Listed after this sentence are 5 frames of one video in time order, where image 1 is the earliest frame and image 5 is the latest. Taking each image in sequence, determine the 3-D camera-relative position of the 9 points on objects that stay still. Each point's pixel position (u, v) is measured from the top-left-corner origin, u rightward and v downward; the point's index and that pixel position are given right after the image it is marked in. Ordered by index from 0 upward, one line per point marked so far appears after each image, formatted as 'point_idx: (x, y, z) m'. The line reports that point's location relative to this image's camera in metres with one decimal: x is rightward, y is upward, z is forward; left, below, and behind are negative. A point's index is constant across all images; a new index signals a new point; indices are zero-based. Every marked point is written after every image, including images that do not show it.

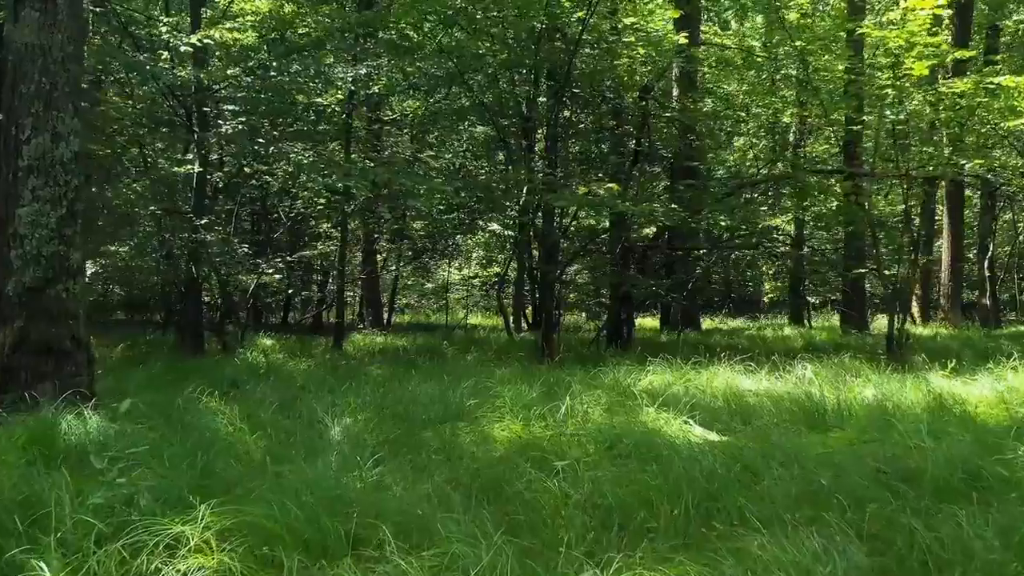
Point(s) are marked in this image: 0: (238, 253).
0: (-3.5, +0.4, +8.9) m
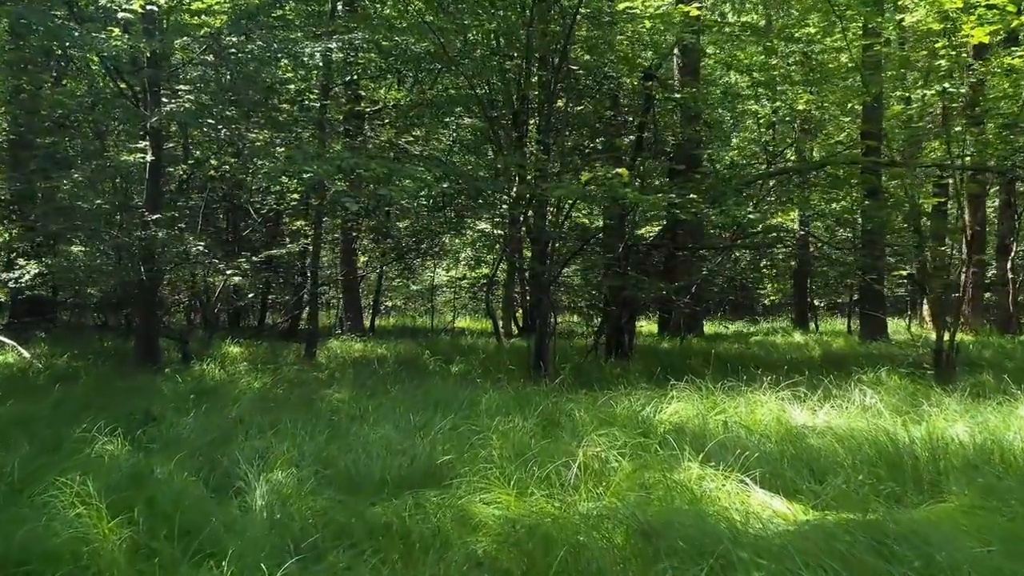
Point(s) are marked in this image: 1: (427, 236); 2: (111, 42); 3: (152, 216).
0: (-3.6, +0.4, +8.0) m
1: (-1.0, +0.6, +8.5) m
2: (-3.8, +2.3, +6.8) m
3: (-4.0, +0.8, +7.9) m
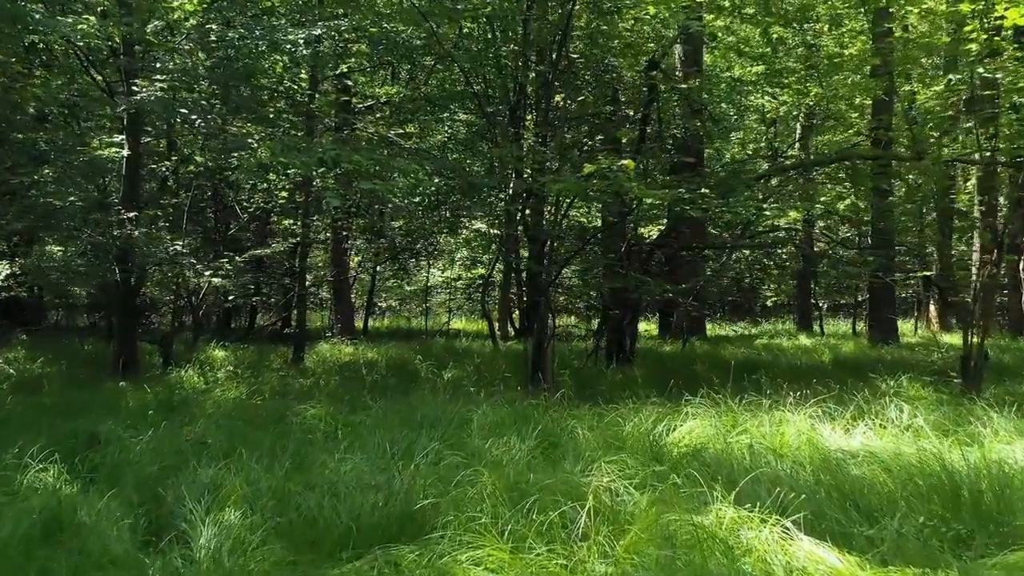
0: (-3.6, +0.4, +7.6) m
1: (-1.0, +0.6, +8.2) m
2: (-3.8, +2.3, +6.4) m
3: (-4.0, +0.8, +7.5) m
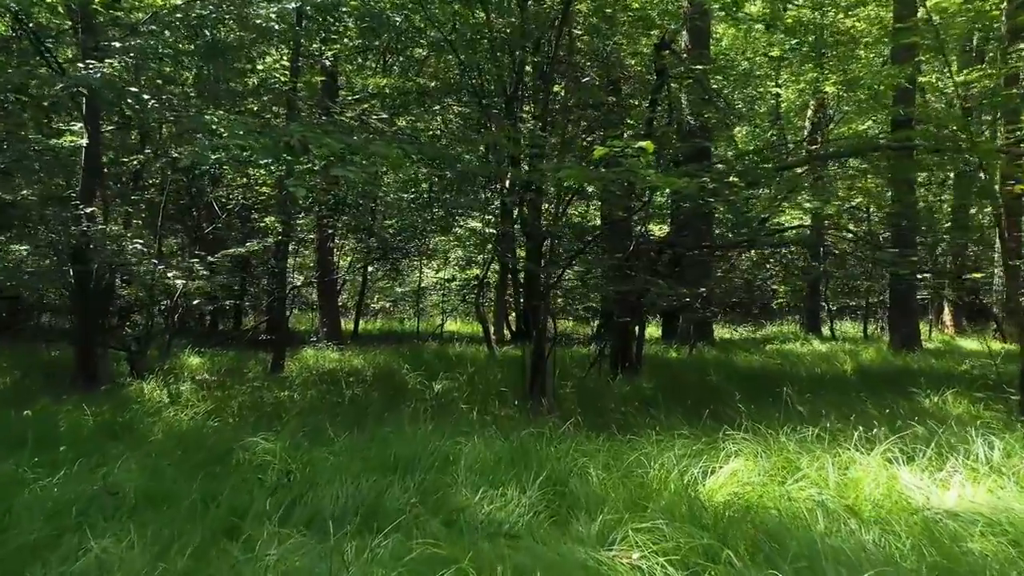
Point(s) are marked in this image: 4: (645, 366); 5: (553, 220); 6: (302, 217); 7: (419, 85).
0: (-3.7, +0.4, +7.0) m
1: (-1.1, +0.6, +7.5) m
2: (-3.9, +2.3, +5.8) m
3: (-4.1, +0.8, +6.8) m
4: (+1.5, -0.9, +8.2) m
5: (+0.4, +0.7, +6.8) m
6: (-2.4, +0.8, +8.2) m
7: (-0.9, +2.0, +7.0) m
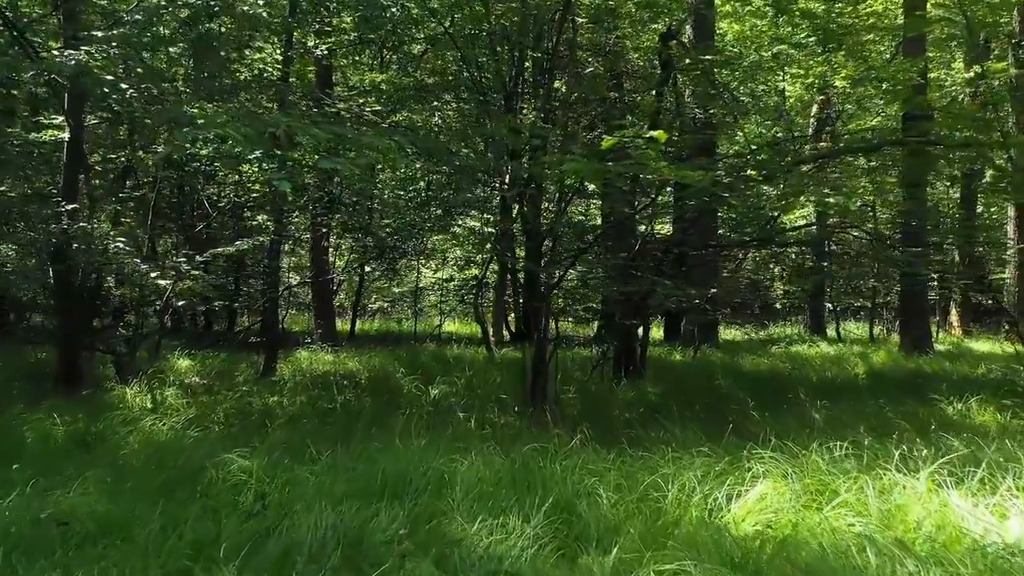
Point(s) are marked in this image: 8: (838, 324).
0: (-3.7, +0.4, +6.7) m
1: (-1.1, +0.6, +7.3) m
2: (-3.9, +2.3, +5.5) m
3: (-4.1, +0.8, +6.6) m
4: (+1.5, -0.9, +7.9) m
5: (+0.4, +0.7, +6.5) m
6: (-2.4, +0.8, +7.9) m
7: (-0.9, +2.0, +6.7) m
8: (+6.4, -0.7, +14.1) m
